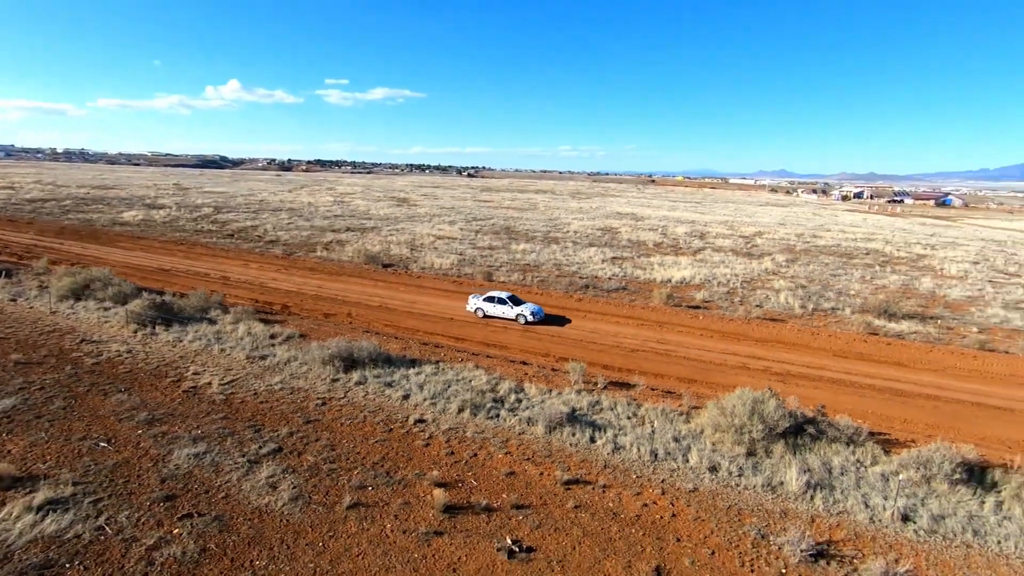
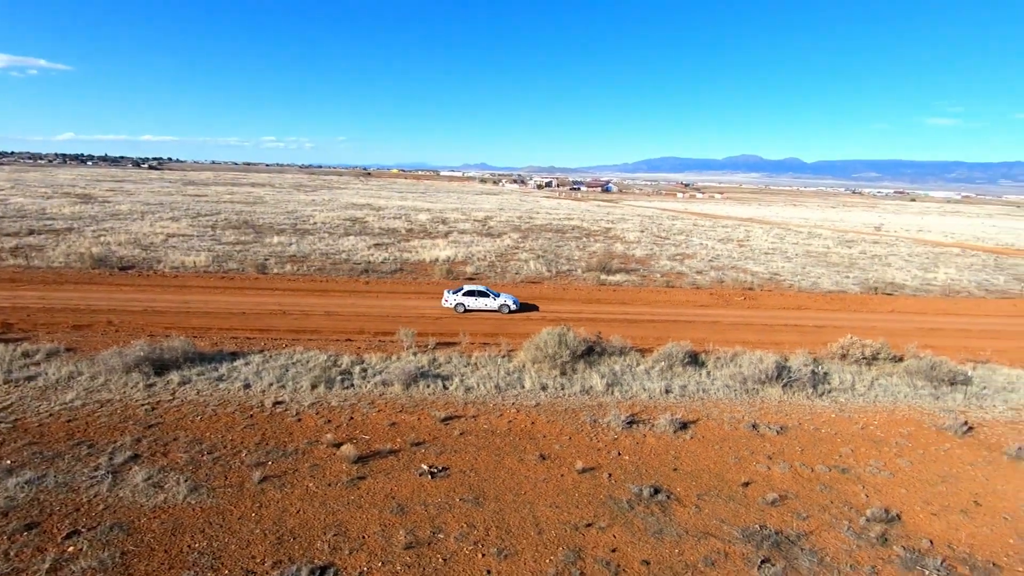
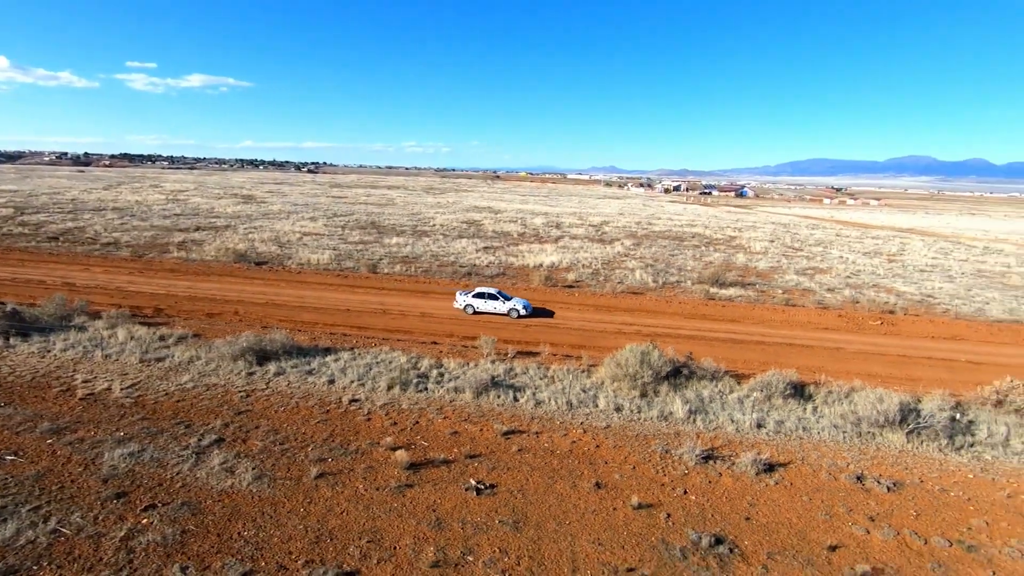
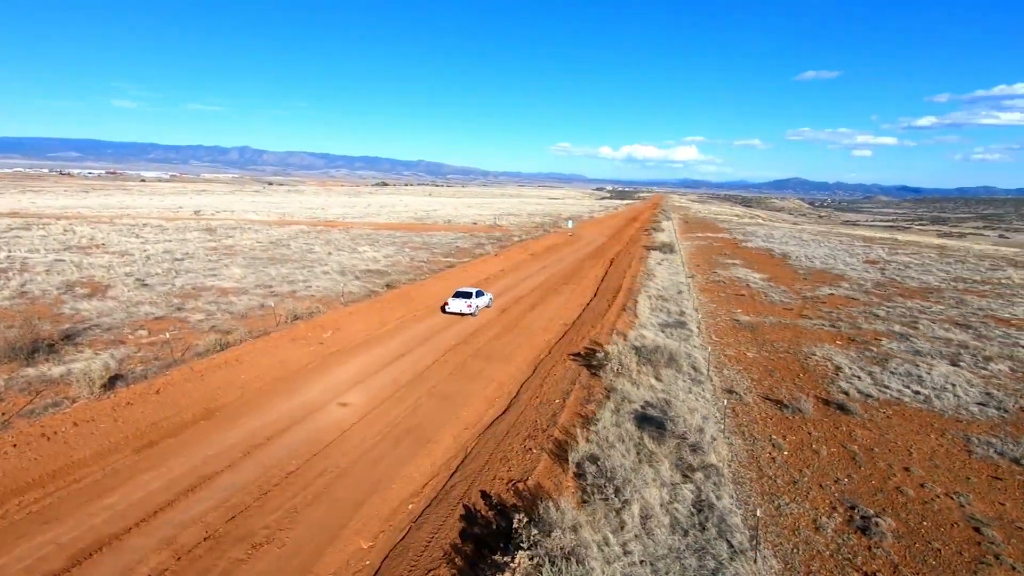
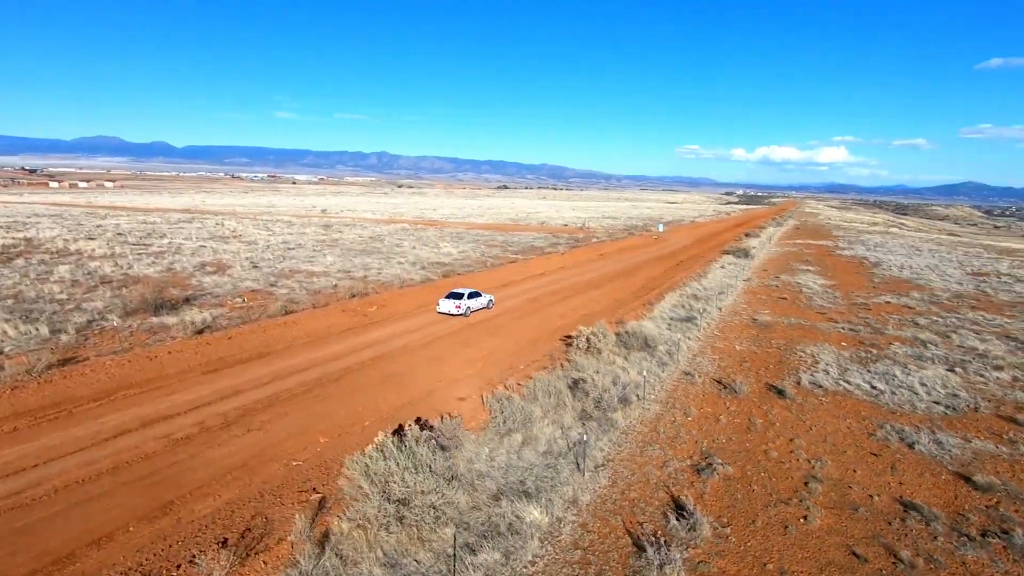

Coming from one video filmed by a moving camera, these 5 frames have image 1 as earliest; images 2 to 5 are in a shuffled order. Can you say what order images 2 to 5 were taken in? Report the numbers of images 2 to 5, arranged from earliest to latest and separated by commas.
3, 2, 5, 4
